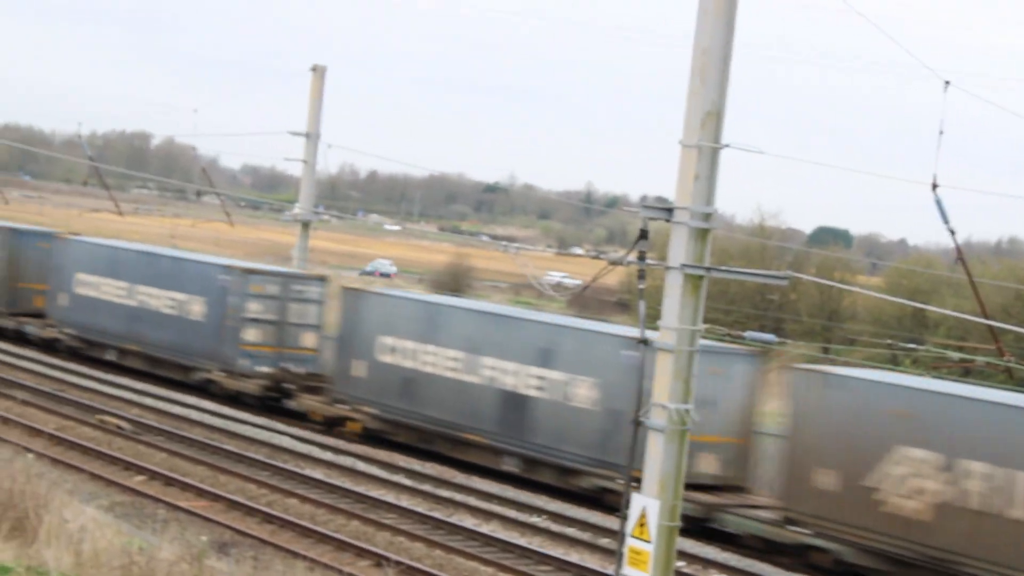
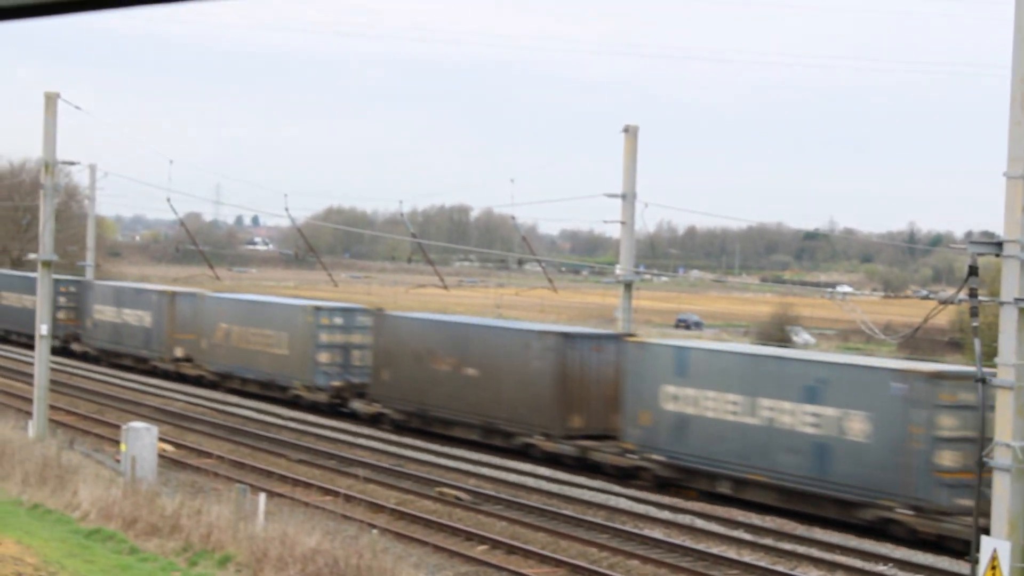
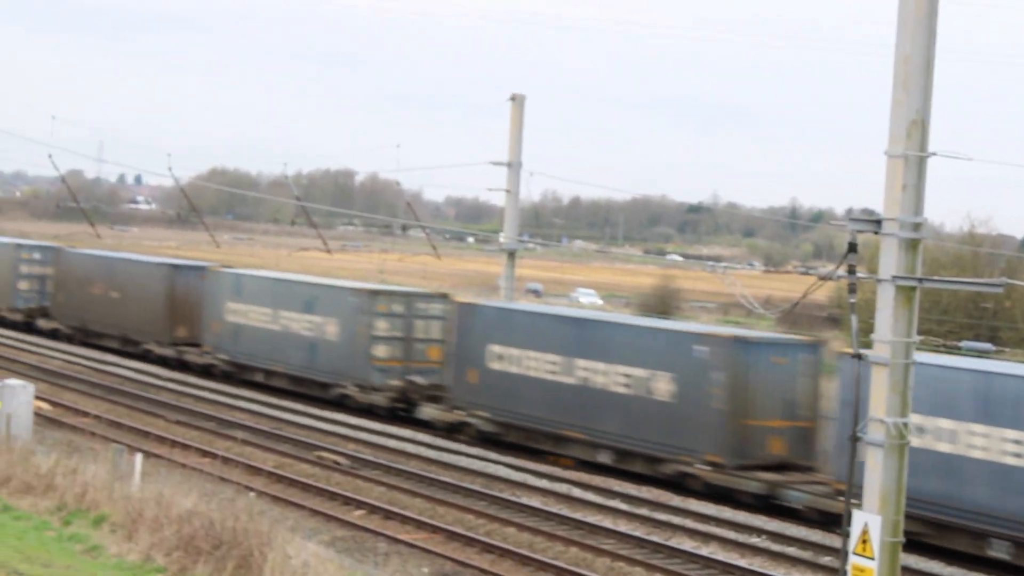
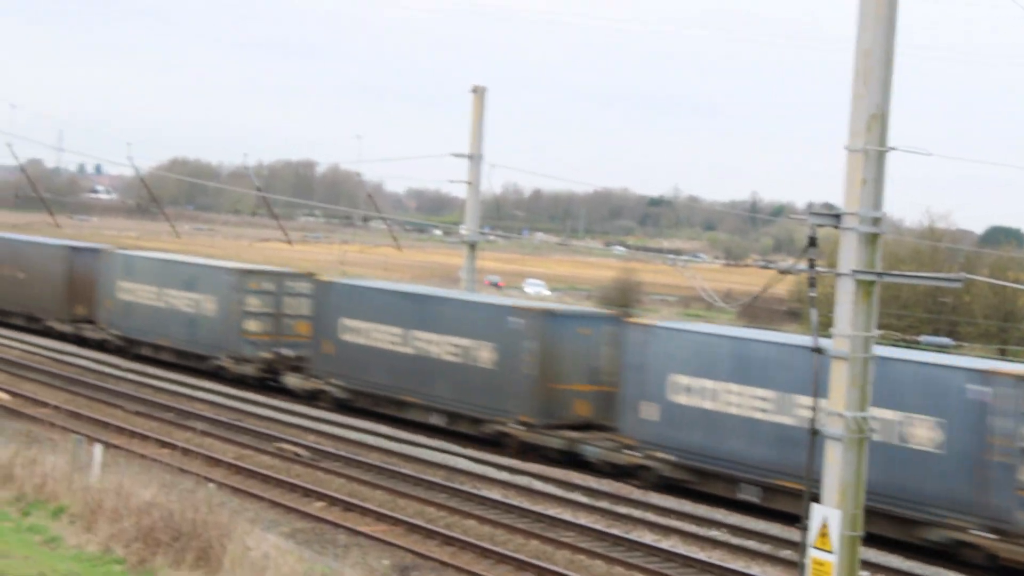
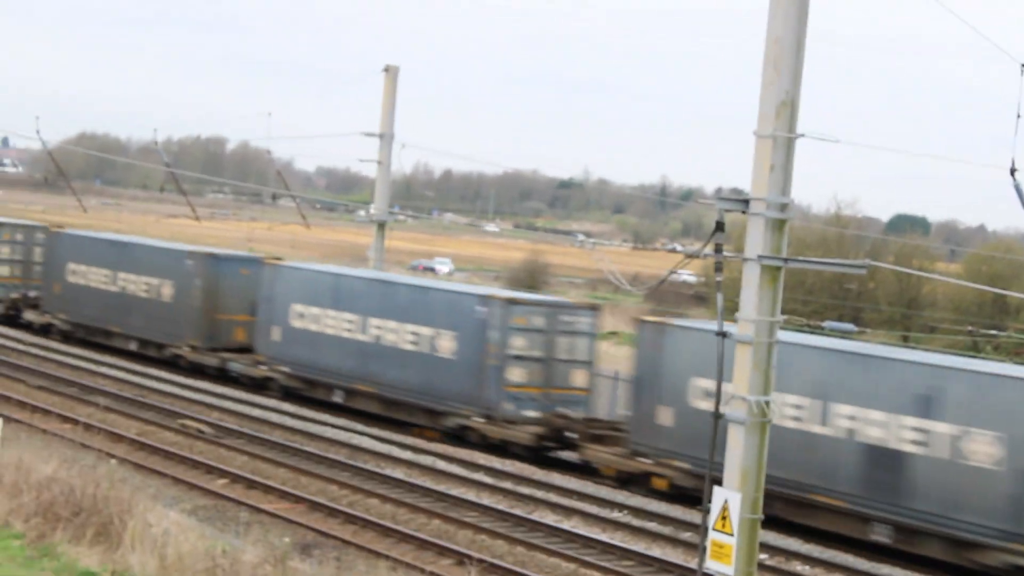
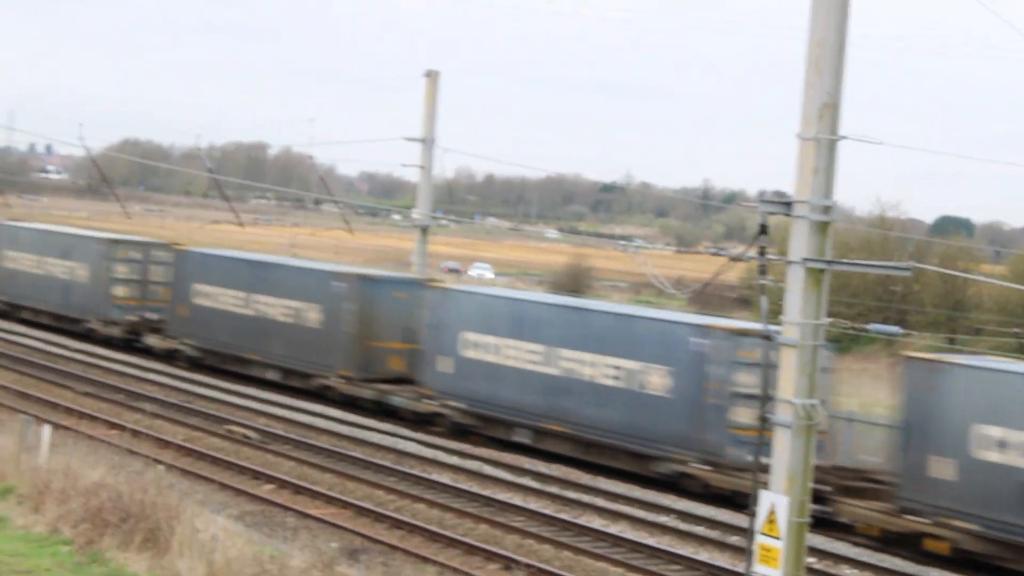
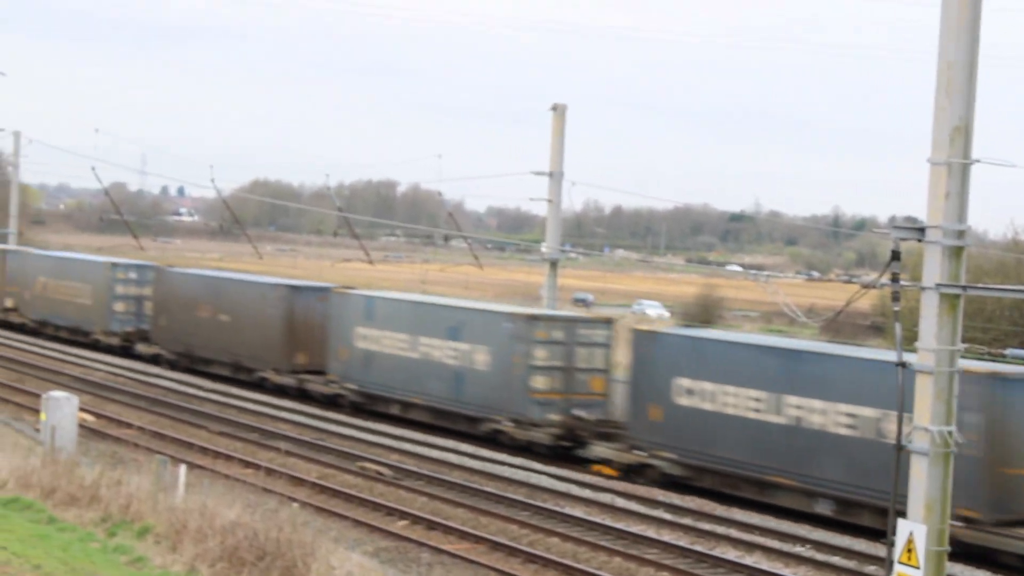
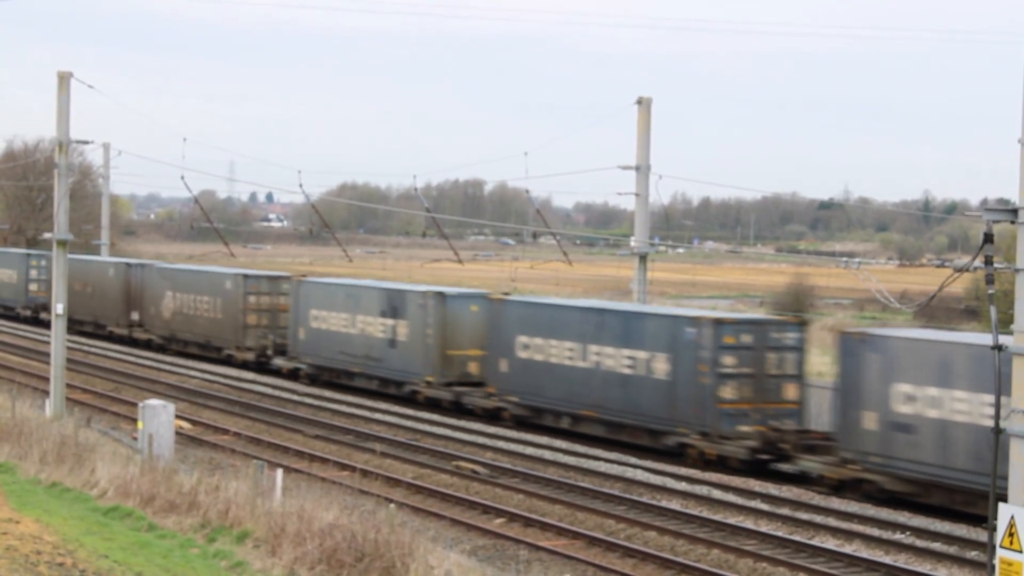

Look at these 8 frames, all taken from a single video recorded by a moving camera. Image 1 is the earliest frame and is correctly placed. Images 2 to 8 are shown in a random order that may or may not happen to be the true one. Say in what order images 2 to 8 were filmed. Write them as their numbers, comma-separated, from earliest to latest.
5, 6, 4, 3, 7, 2, 8
